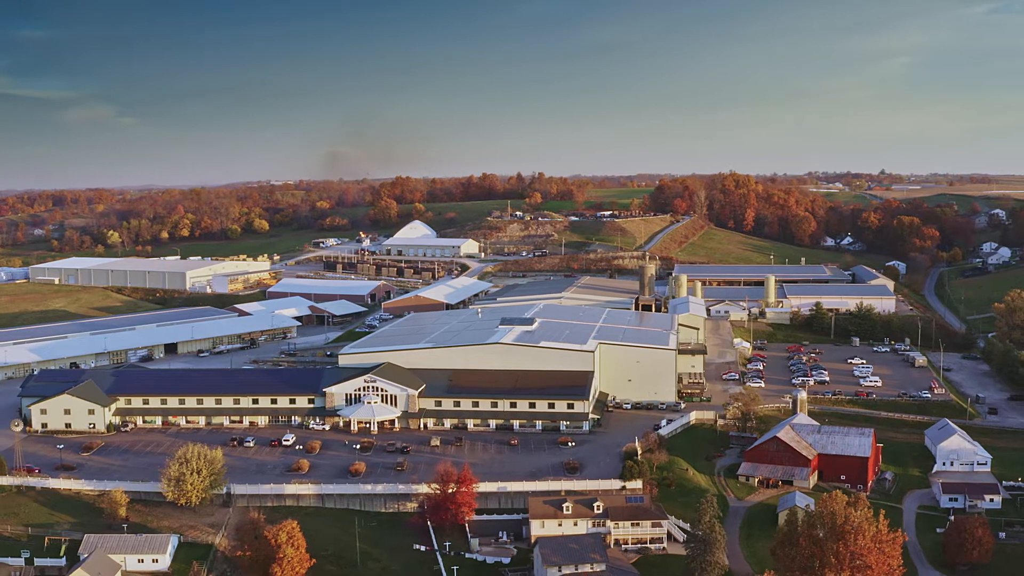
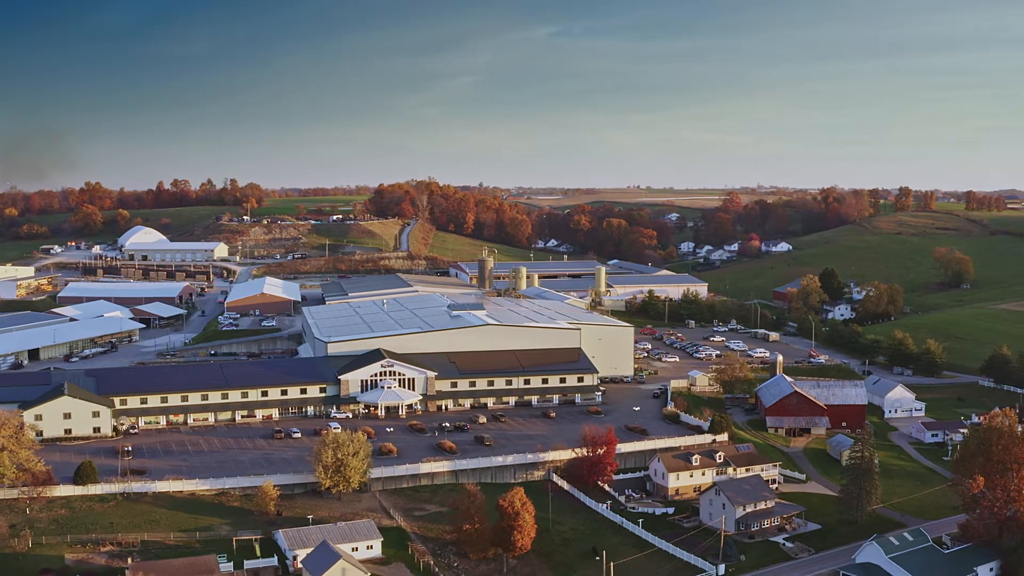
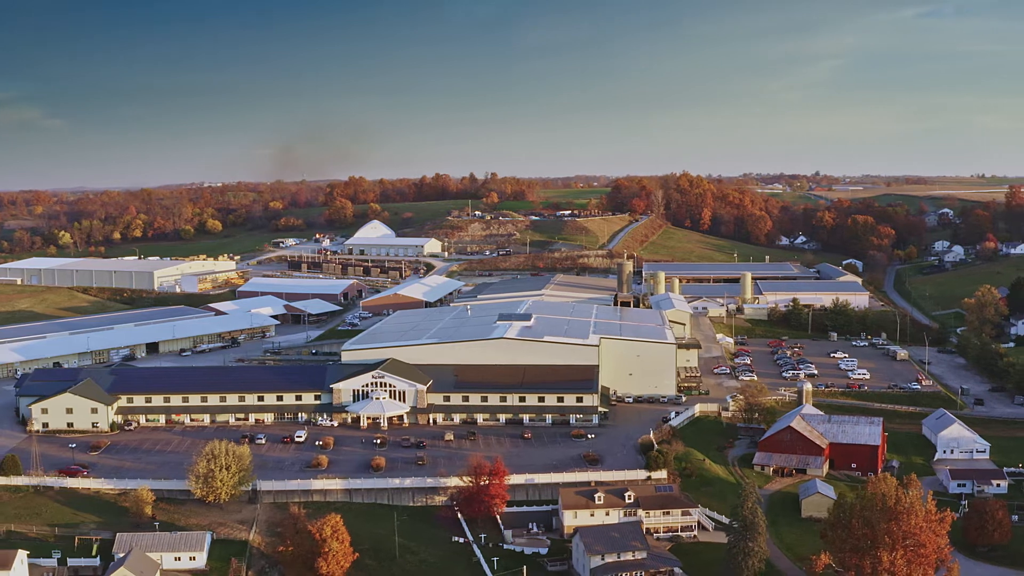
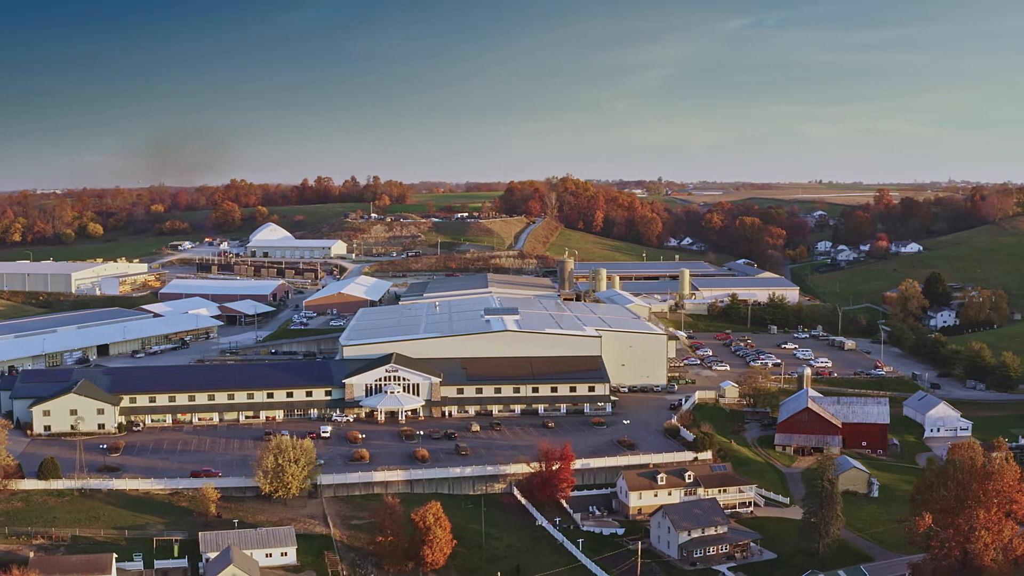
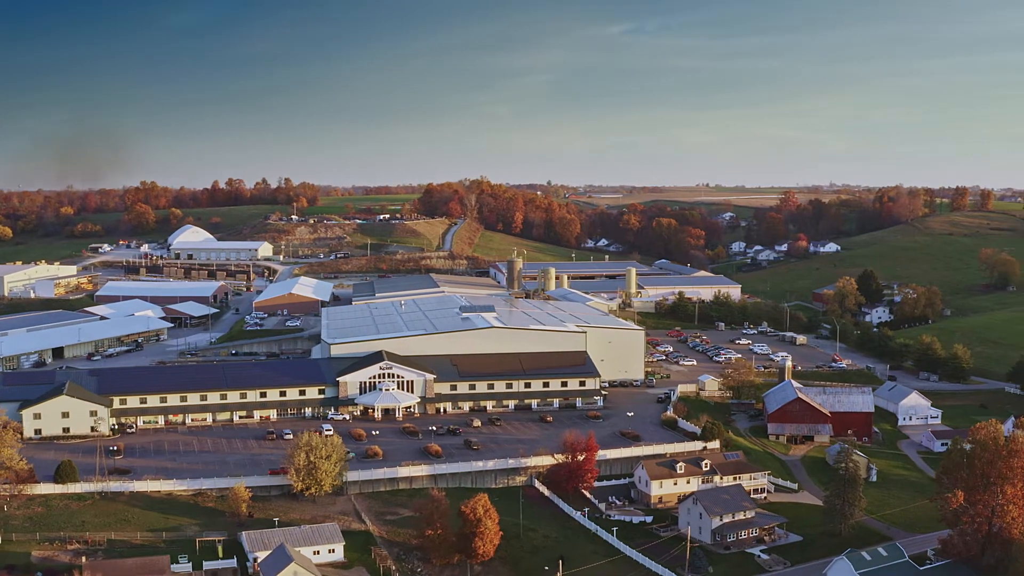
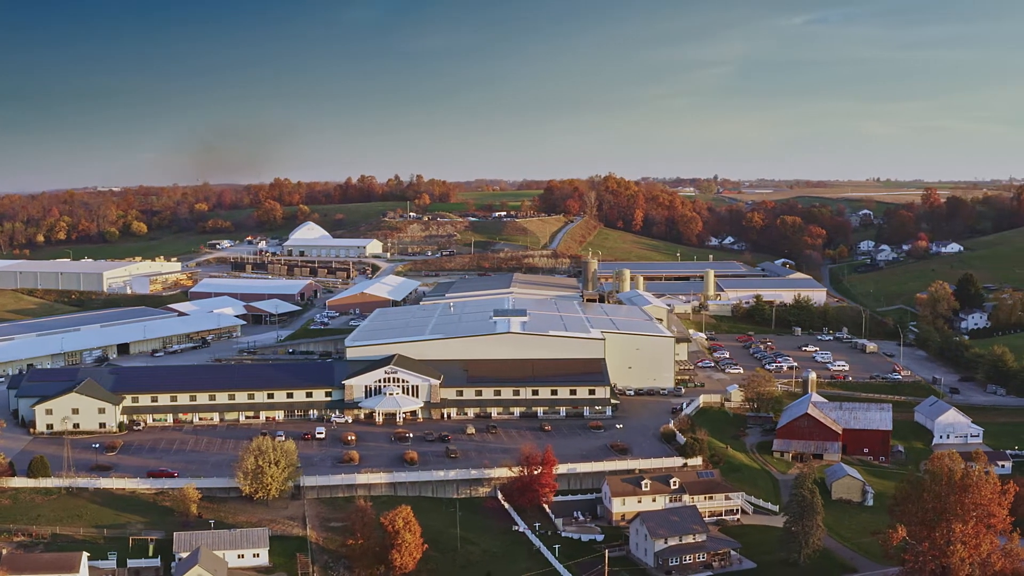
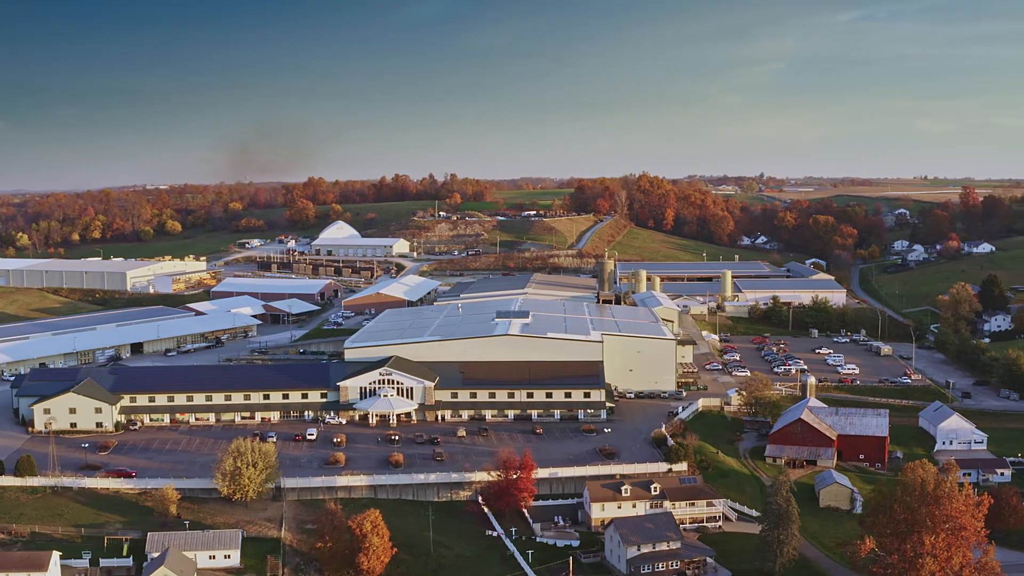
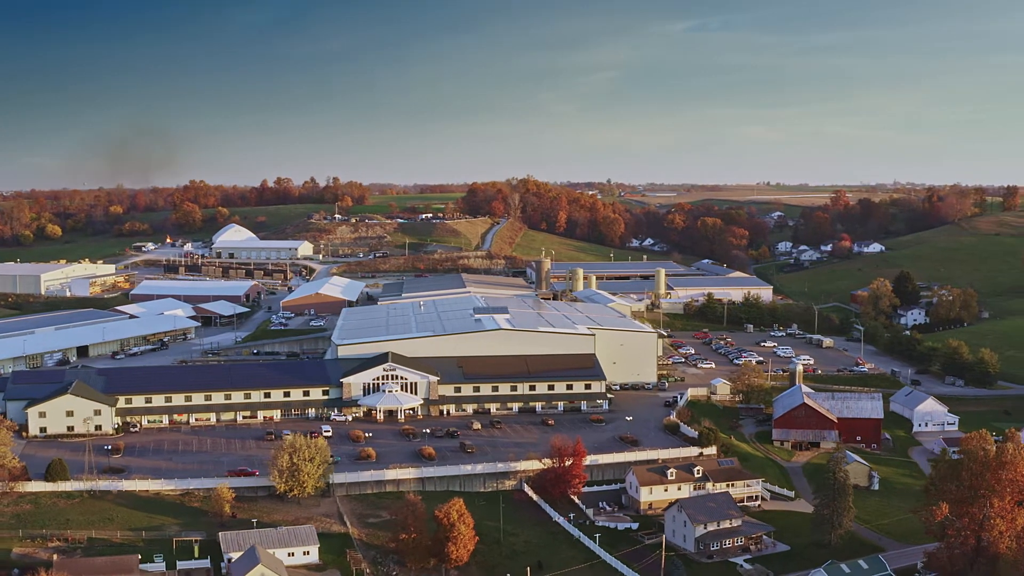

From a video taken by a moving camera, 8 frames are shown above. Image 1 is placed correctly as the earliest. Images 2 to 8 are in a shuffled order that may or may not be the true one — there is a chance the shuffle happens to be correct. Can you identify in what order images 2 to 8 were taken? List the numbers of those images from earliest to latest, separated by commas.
3, 7, 6, 4, 8, 5, 2
